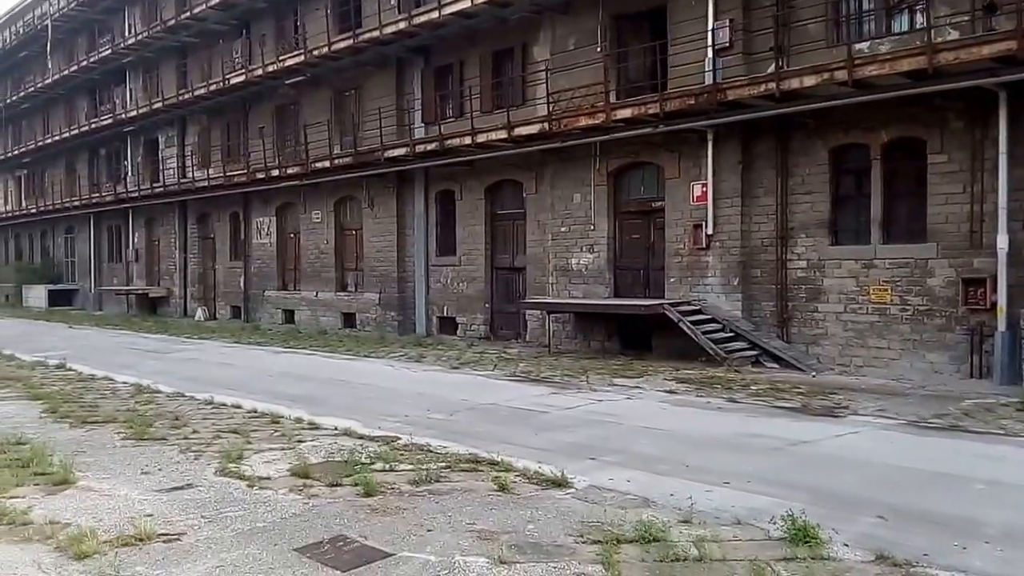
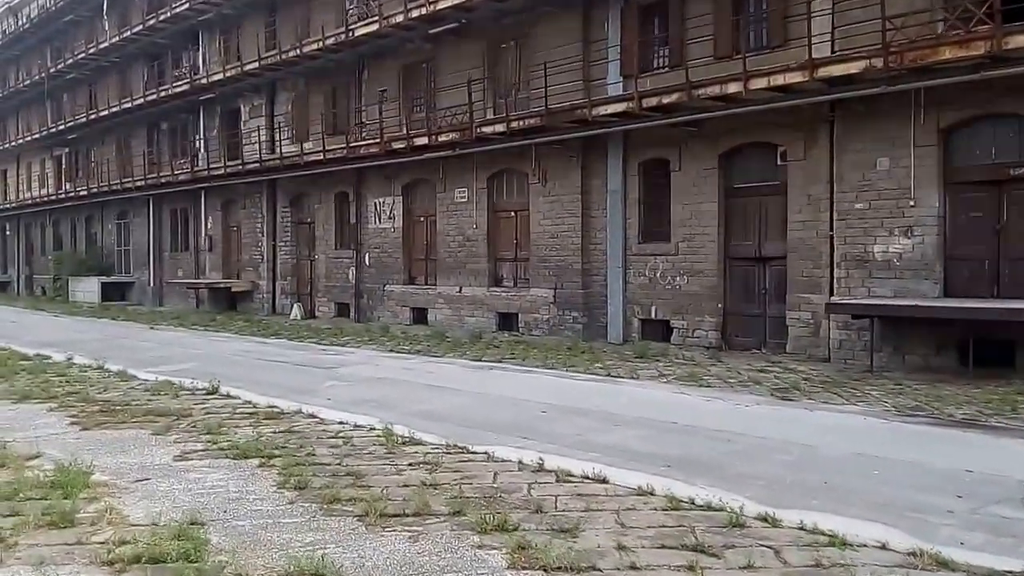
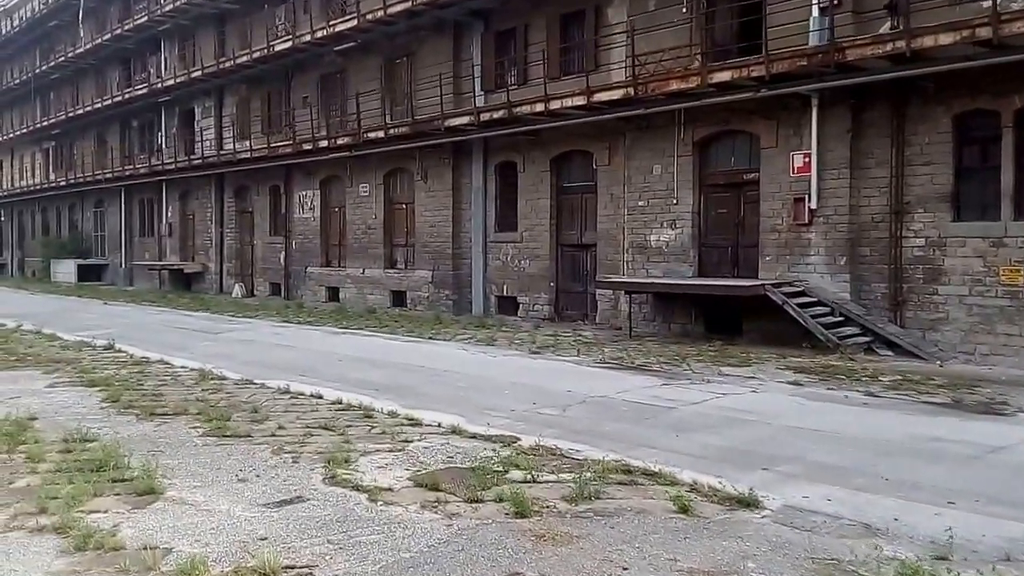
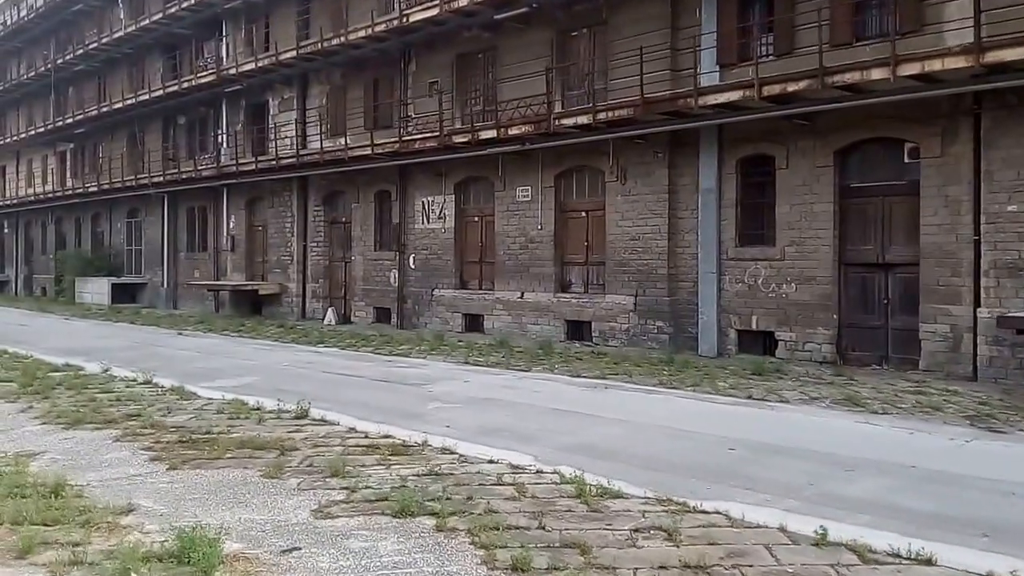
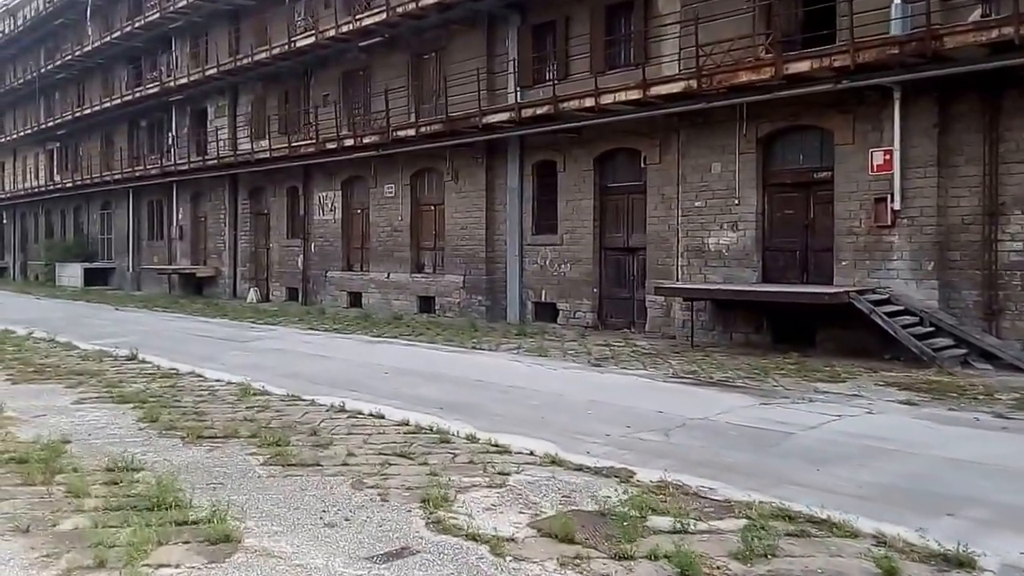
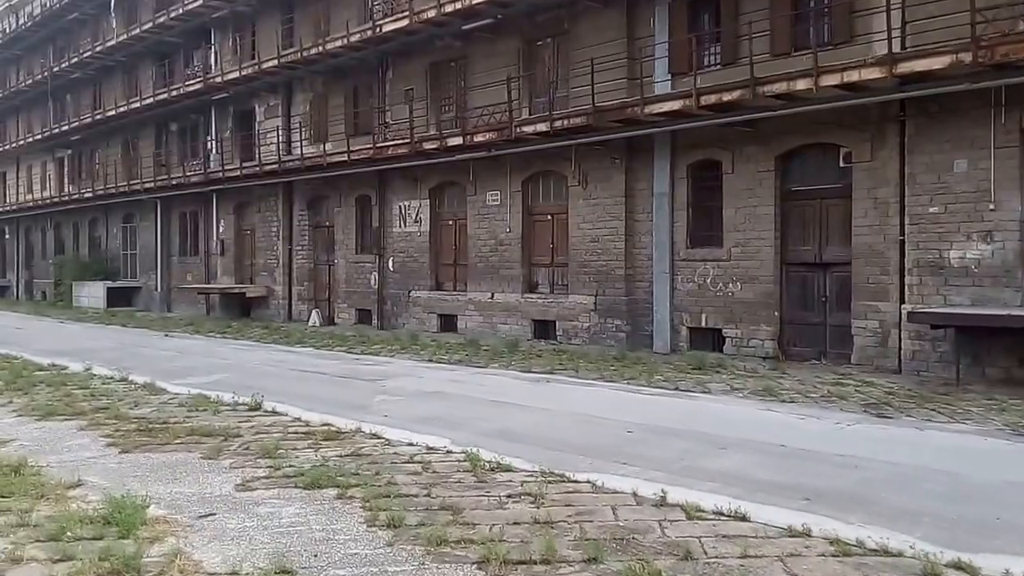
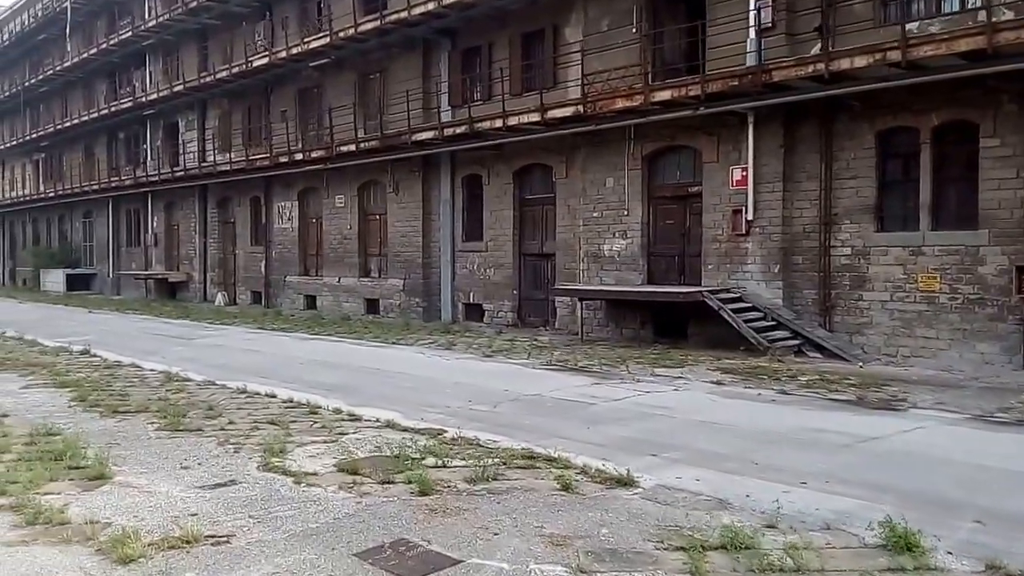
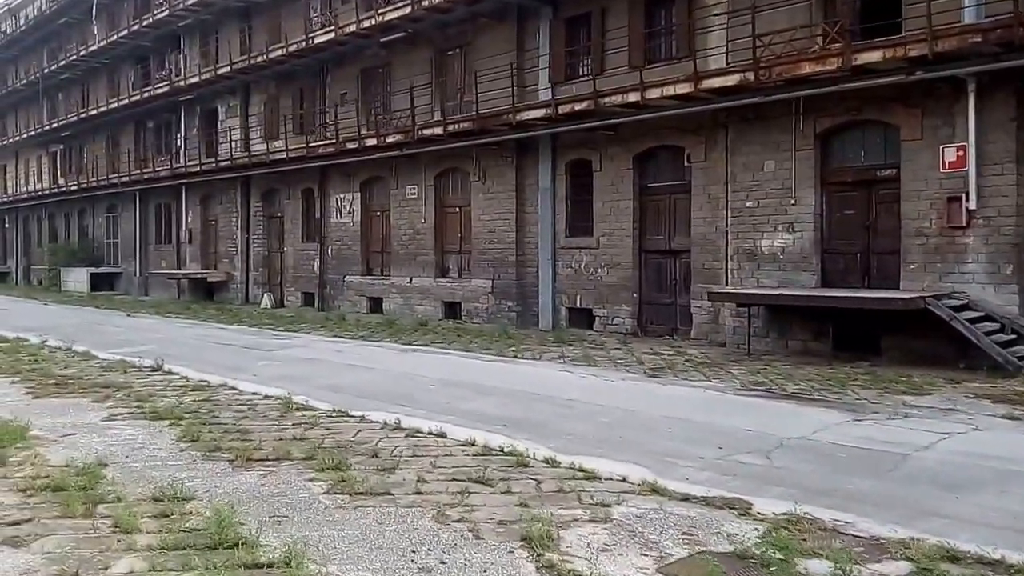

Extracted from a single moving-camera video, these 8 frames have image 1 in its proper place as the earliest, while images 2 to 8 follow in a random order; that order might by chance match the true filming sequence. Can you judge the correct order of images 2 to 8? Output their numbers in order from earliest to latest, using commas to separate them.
7, 3, 5, 8, 2, 6, 4
